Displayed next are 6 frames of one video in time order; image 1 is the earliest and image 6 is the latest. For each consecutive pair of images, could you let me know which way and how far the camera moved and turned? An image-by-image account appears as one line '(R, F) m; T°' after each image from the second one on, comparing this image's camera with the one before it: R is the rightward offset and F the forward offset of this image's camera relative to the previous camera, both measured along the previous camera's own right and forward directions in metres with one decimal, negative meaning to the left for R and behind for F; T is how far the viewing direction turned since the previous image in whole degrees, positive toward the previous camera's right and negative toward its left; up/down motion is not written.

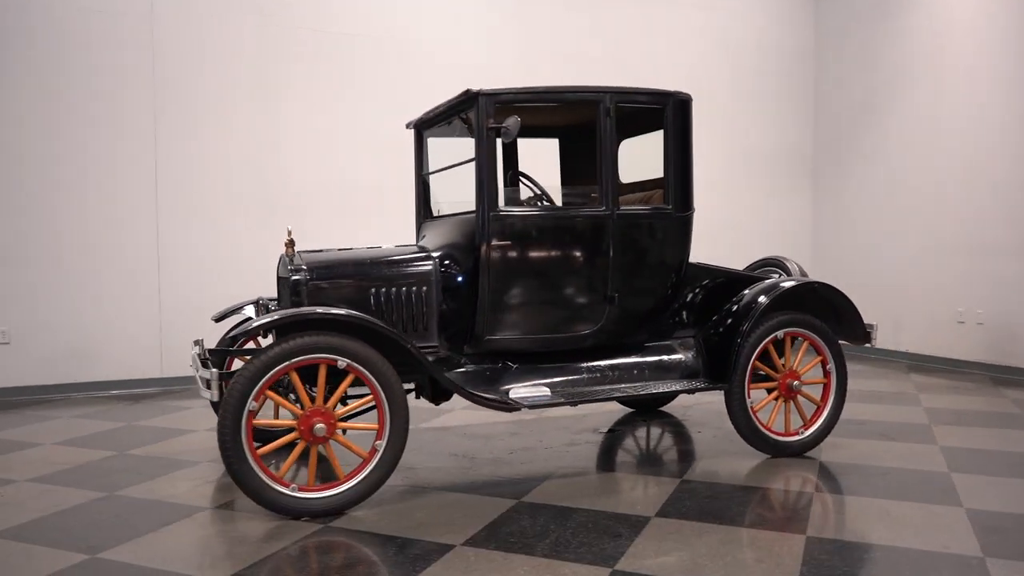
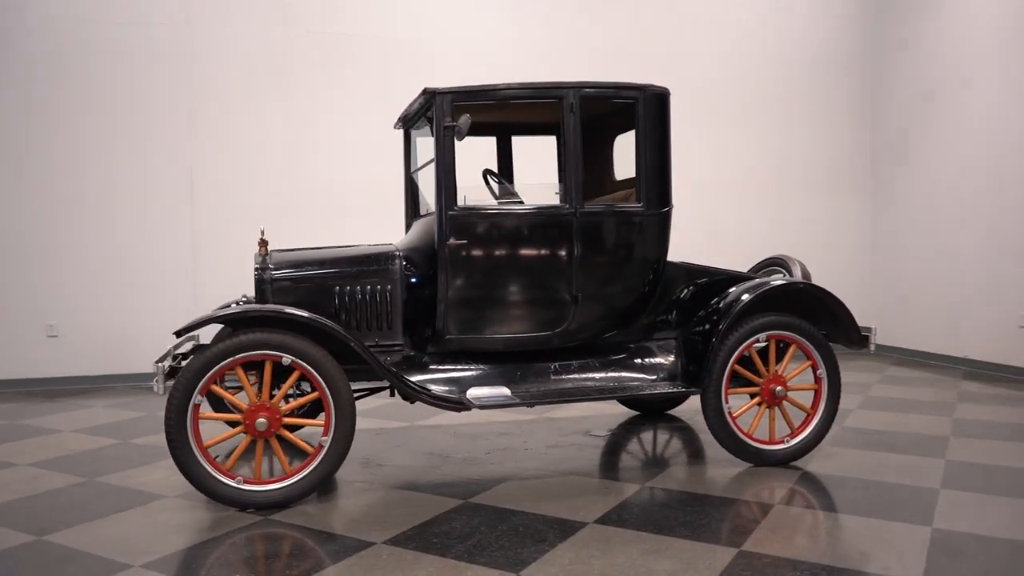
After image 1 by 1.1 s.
(+0.5, +0.1) m; -7°
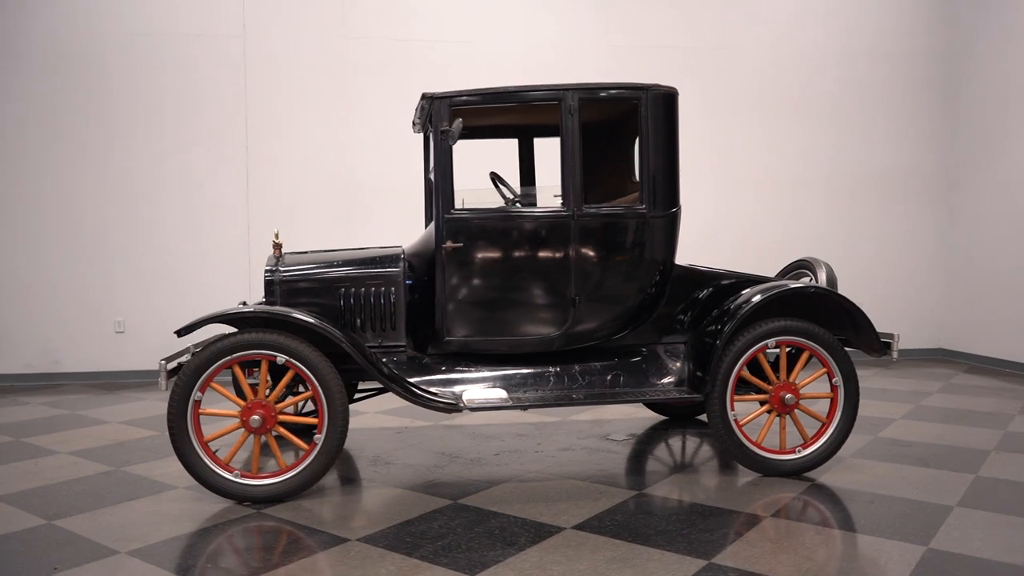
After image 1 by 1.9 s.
(+0.3, 0.0) m; -7°
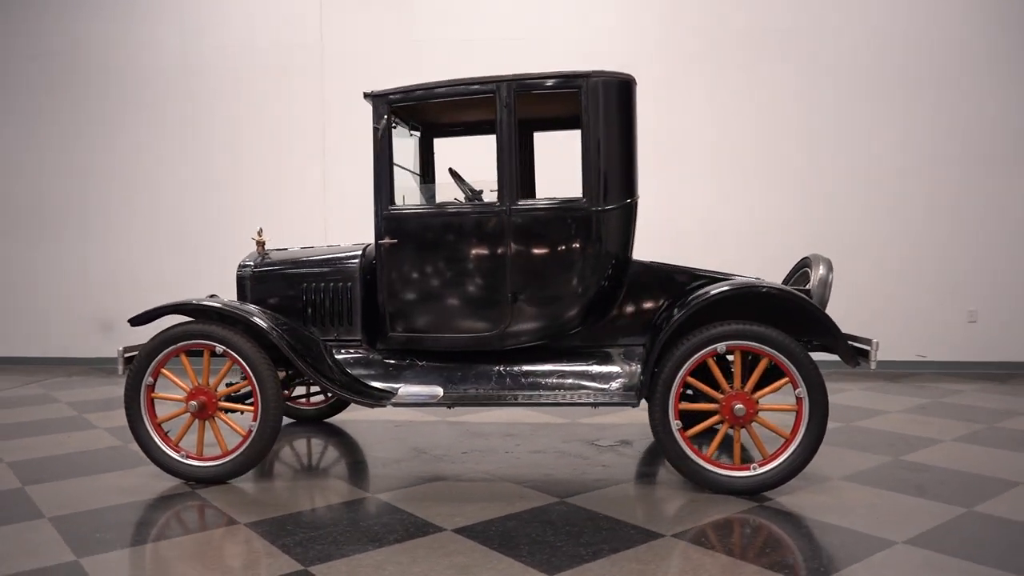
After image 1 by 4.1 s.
(+0.9, +0.2) m; -13°
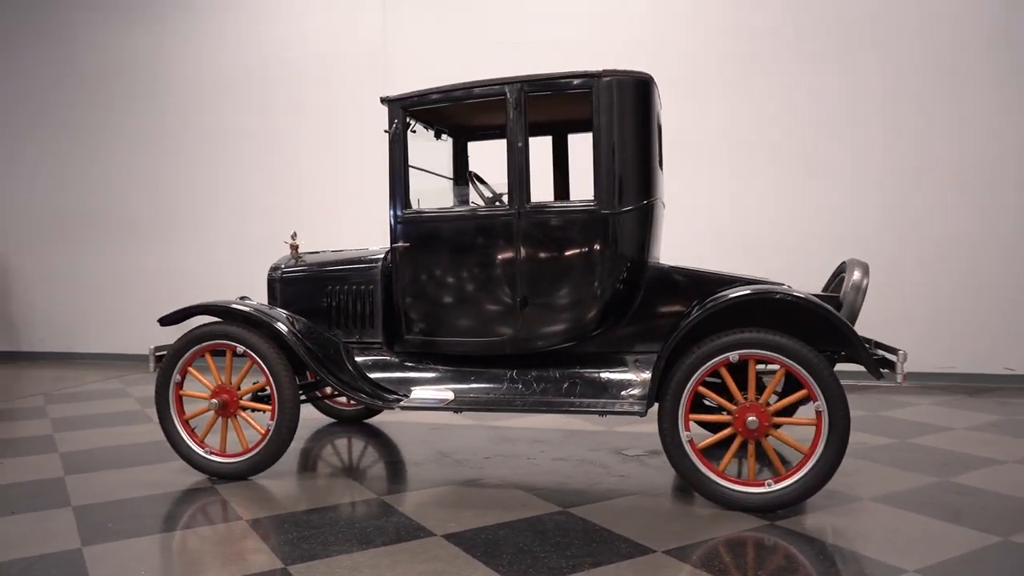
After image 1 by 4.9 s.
(+0.3, +0.1) m; -7°
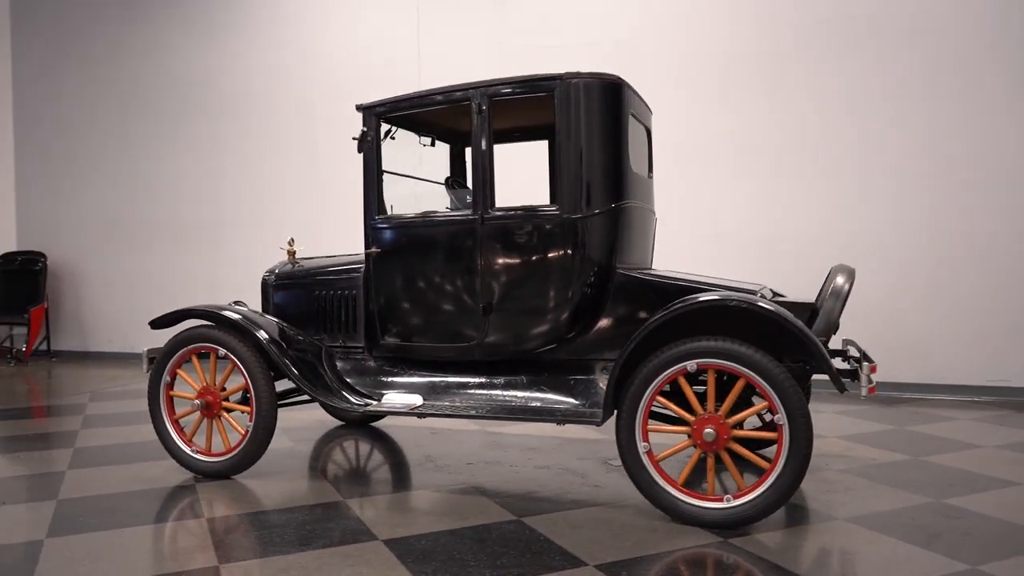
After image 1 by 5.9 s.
(+0.4, 0.0) m; -6°
